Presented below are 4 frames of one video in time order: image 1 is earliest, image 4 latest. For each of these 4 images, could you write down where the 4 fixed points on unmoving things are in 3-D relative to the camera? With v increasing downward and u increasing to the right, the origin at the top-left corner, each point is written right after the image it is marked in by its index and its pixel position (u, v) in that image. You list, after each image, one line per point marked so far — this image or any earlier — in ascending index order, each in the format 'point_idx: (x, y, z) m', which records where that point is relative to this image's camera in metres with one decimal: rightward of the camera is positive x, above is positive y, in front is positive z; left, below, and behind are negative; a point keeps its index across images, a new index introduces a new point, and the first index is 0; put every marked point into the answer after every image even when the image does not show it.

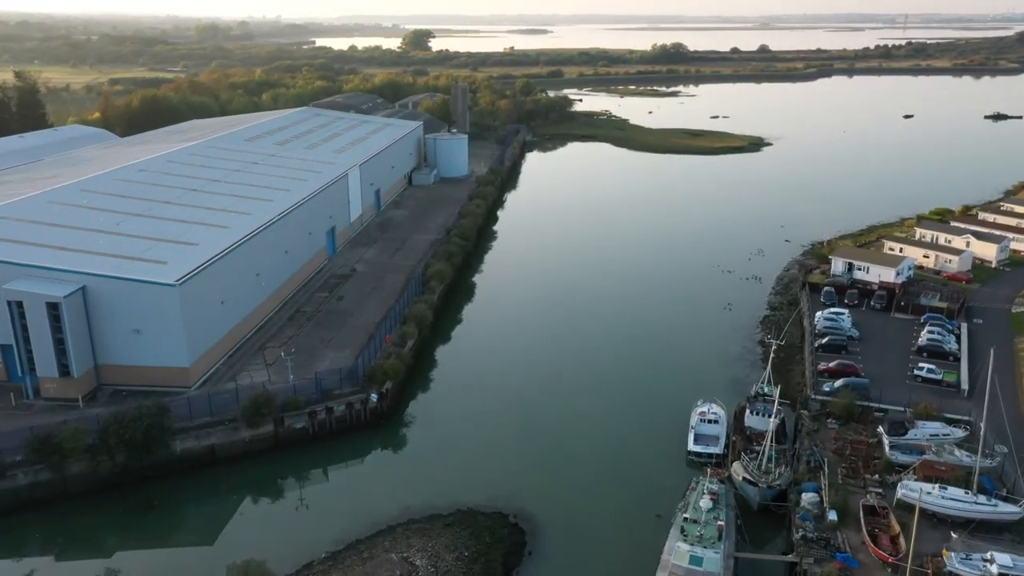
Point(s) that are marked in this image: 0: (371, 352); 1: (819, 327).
0: (-3.6, -1.6, +16.0) m
1: (+8.5, -1.1, +17.3) m
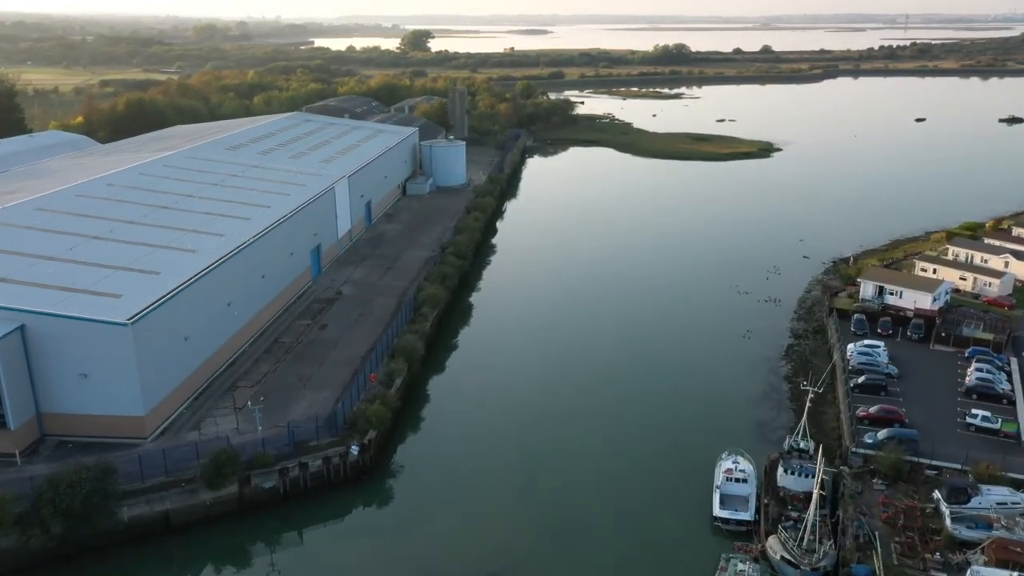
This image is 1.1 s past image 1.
0: (-3.6, -2.4, +14.3) m
1: (+8.5, -1.9, +15.6) m
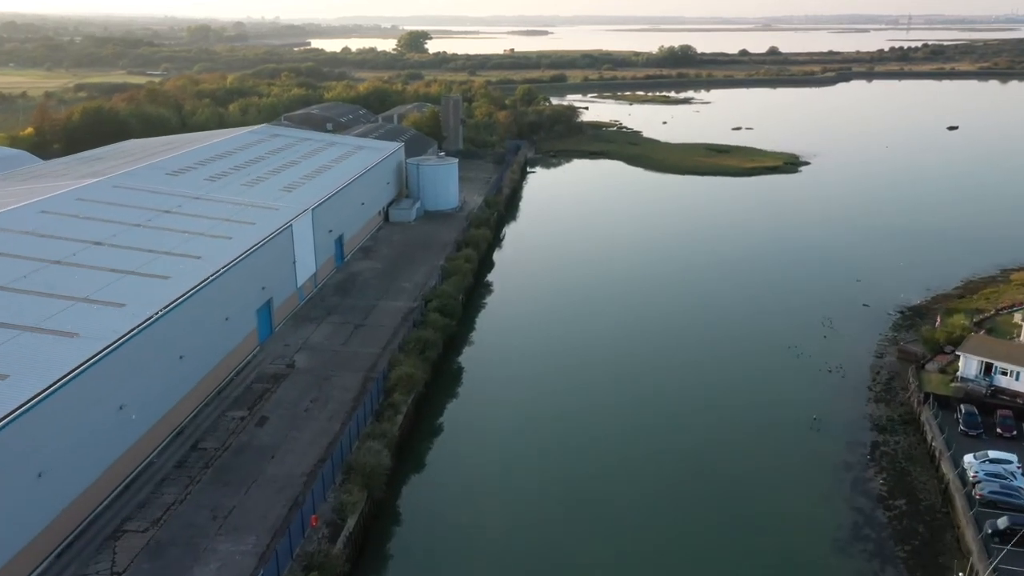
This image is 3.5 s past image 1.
0: (-3.6, -4.2, +10.0) m
1: (+8.4, -3.6, +11.3) m
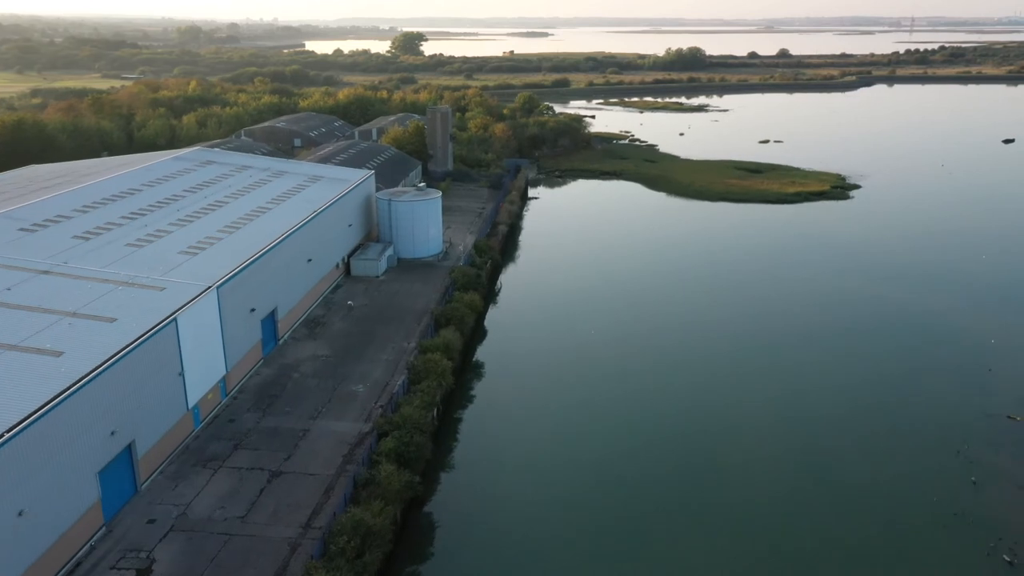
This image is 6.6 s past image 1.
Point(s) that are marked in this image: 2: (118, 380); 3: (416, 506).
0: (-3.7, -6.5, +3.9) m
1: (+8.3, -6.0, +5.2) m
2: (-6.7, -1.5, +10.5) m
3: (-1.7, -4.2, +12.7) m
